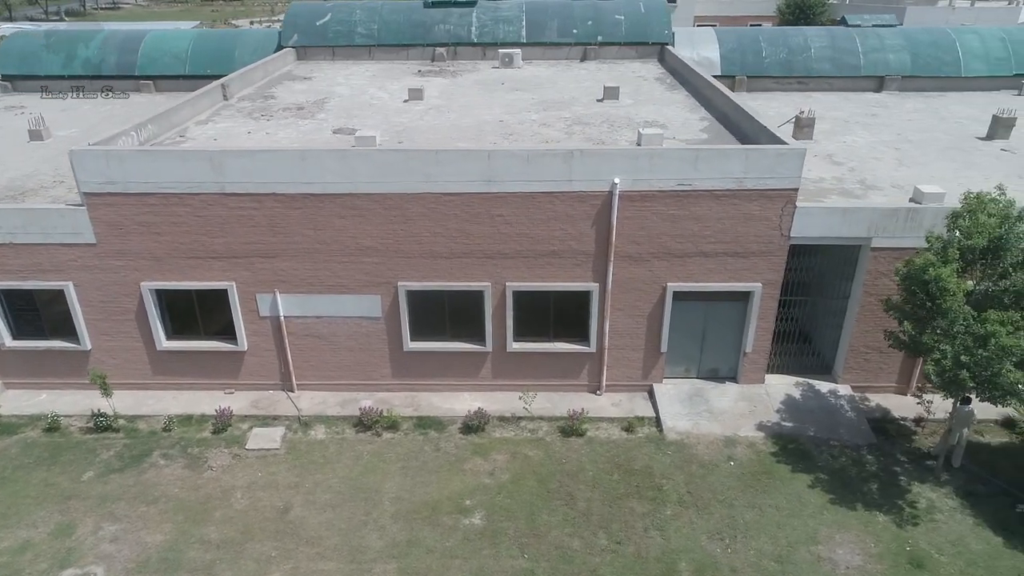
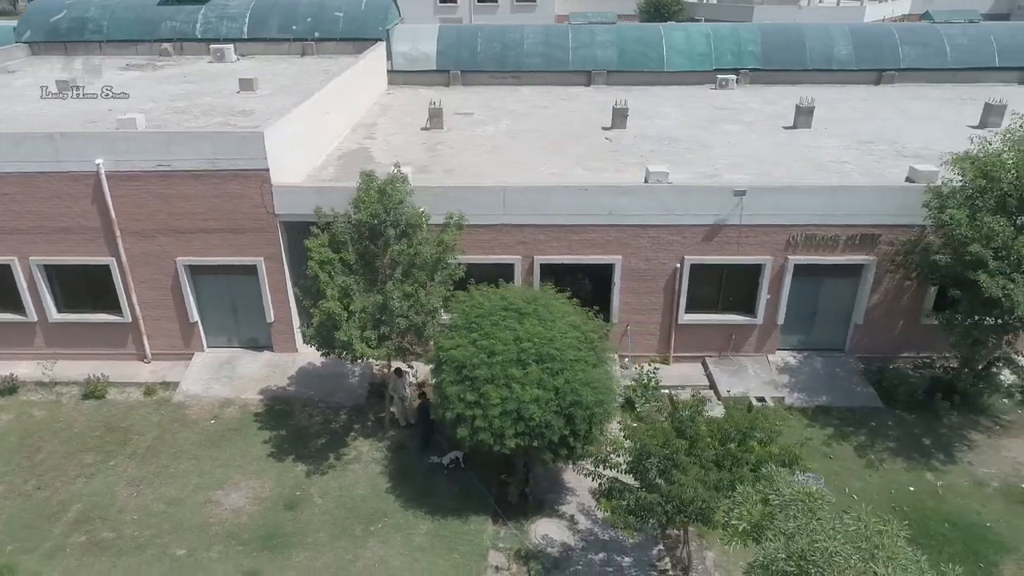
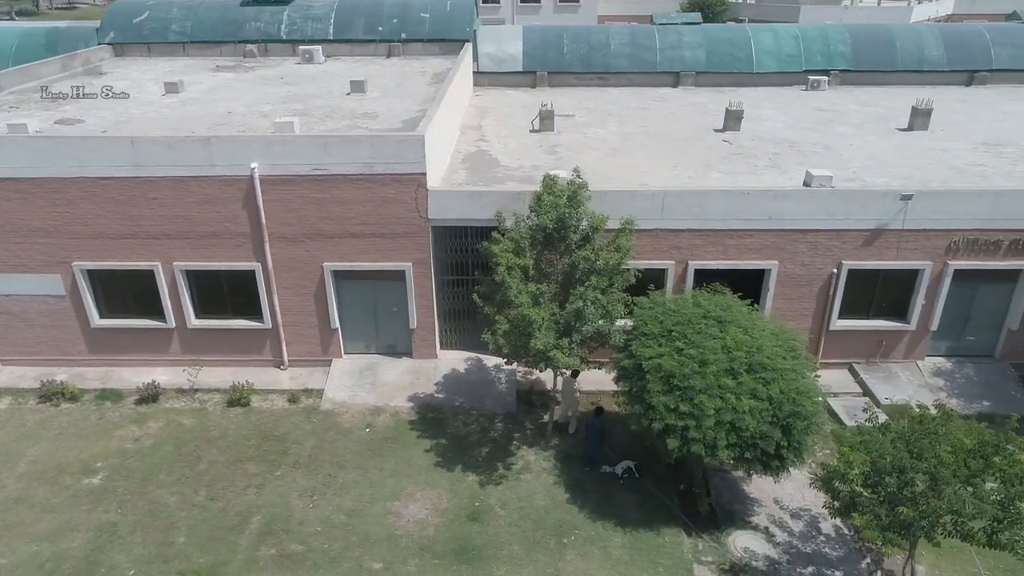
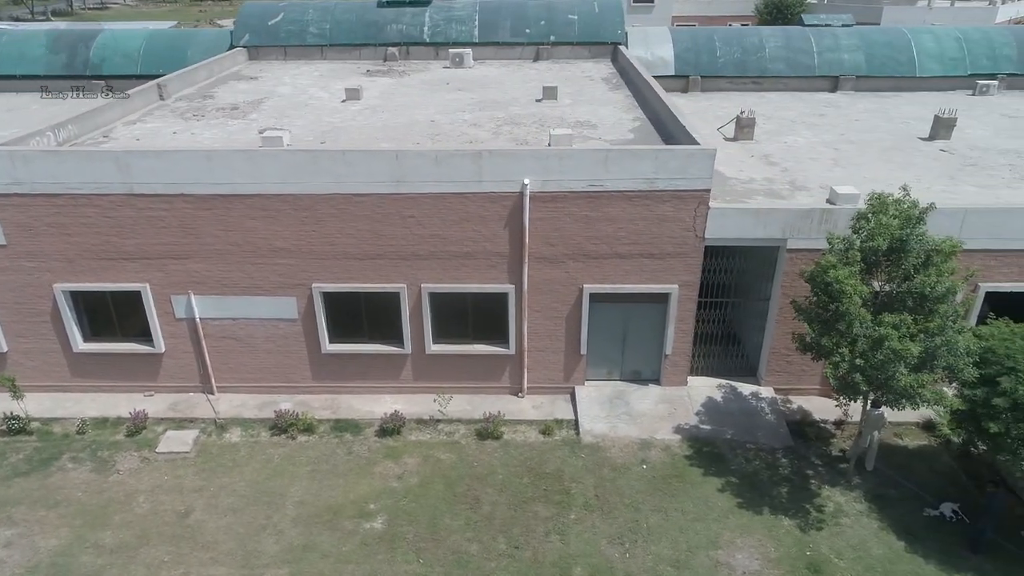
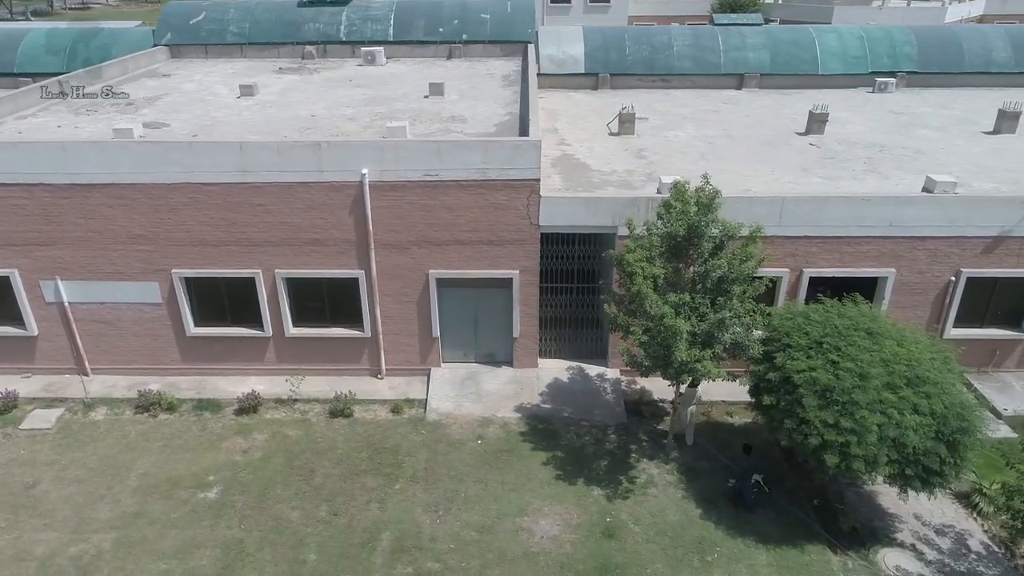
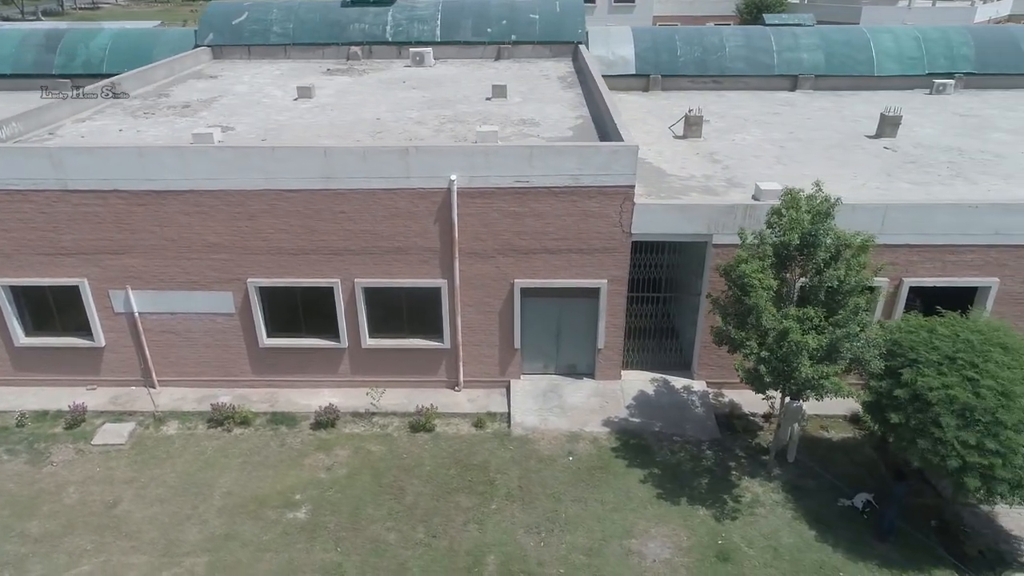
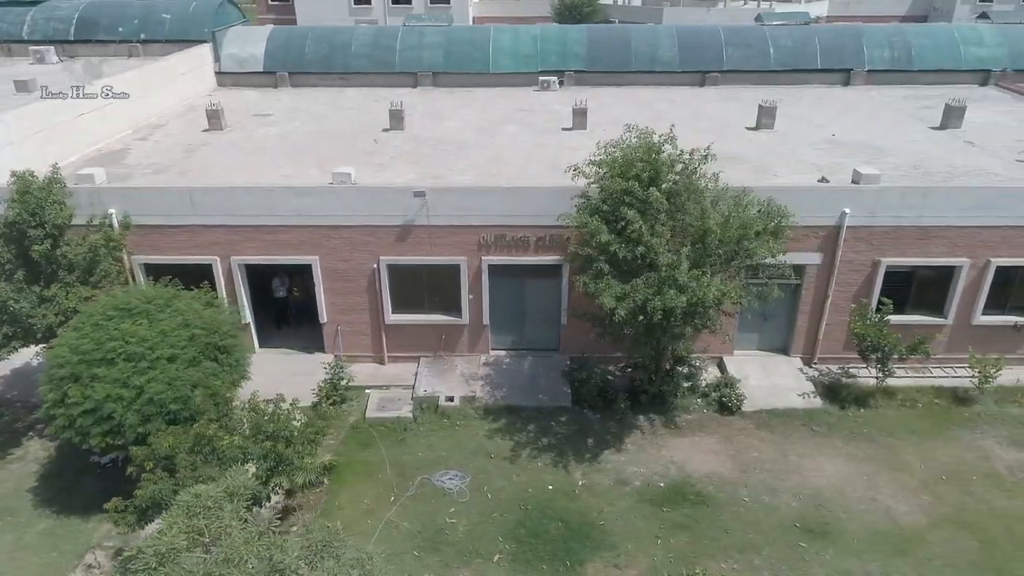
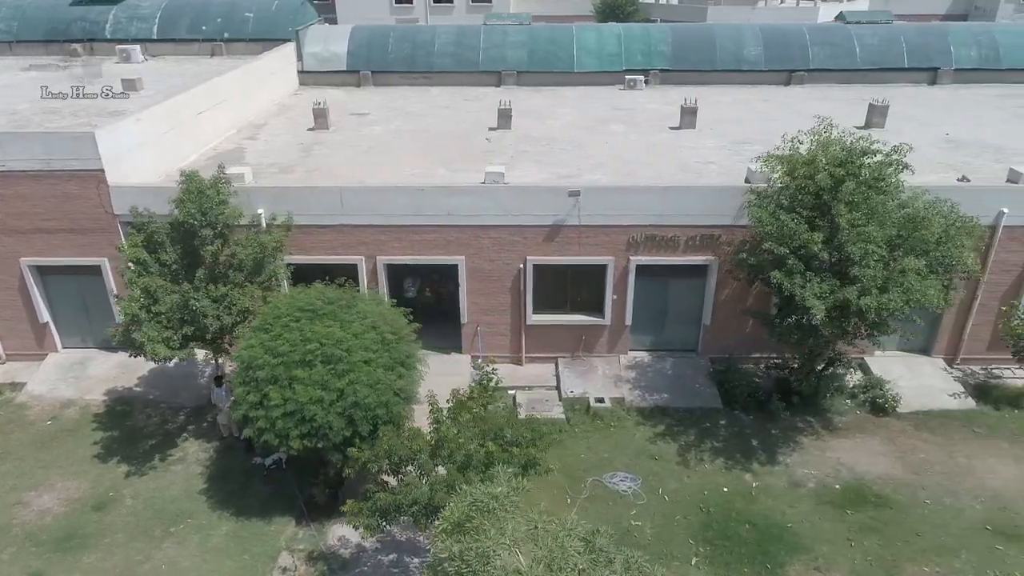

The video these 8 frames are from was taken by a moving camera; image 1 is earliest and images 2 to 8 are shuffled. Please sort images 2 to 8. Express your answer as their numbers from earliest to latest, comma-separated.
4, 6, 5, 3, 2, 8, 7
